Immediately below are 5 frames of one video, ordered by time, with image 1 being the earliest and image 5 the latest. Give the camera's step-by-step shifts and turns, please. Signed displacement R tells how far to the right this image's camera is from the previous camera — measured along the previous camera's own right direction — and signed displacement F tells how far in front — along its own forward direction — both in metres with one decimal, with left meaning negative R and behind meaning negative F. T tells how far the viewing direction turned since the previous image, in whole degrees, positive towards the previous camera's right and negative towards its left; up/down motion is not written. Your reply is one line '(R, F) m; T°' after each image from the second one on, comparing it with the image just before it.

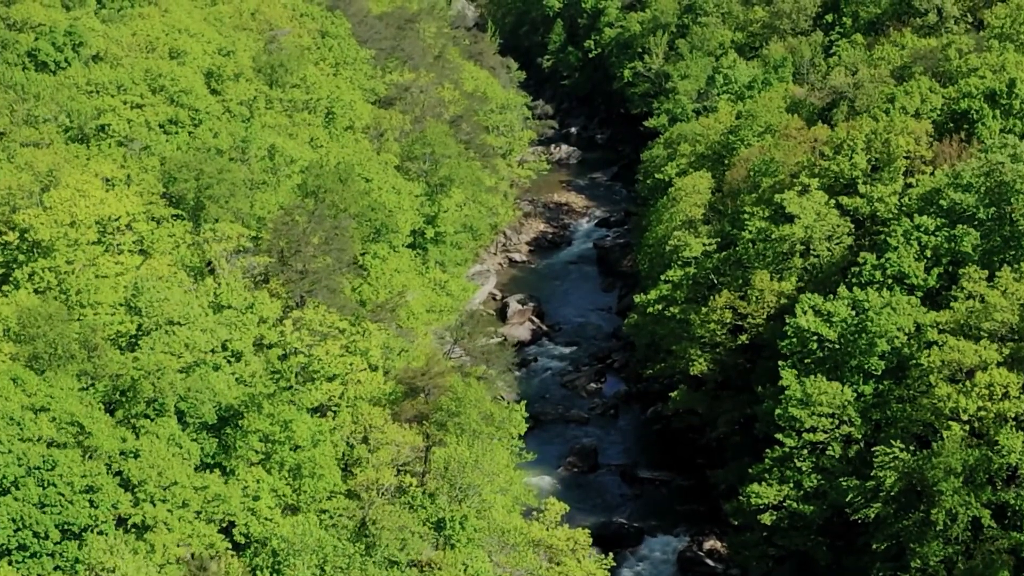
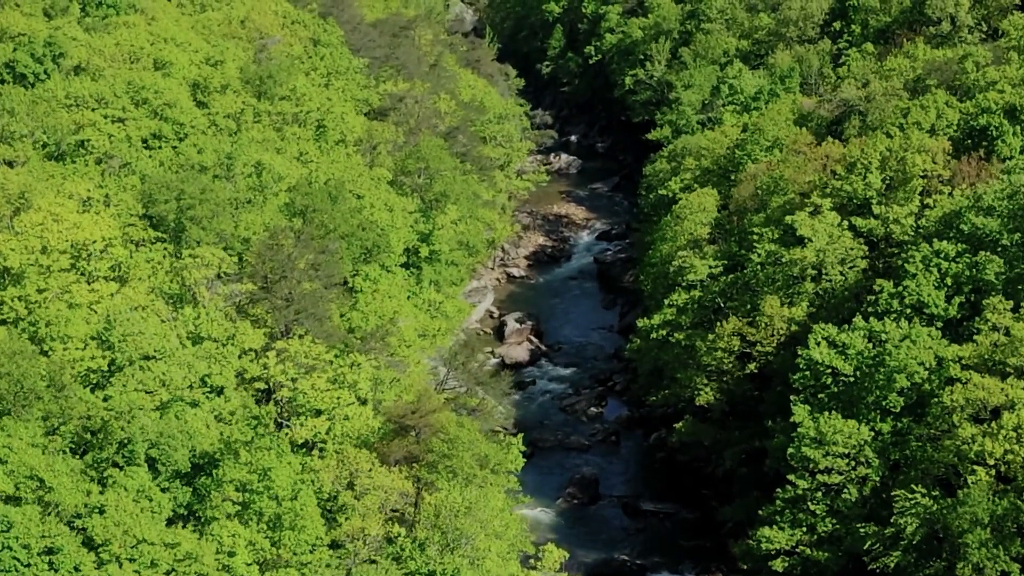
(+0.2, +2.3) m; 0°
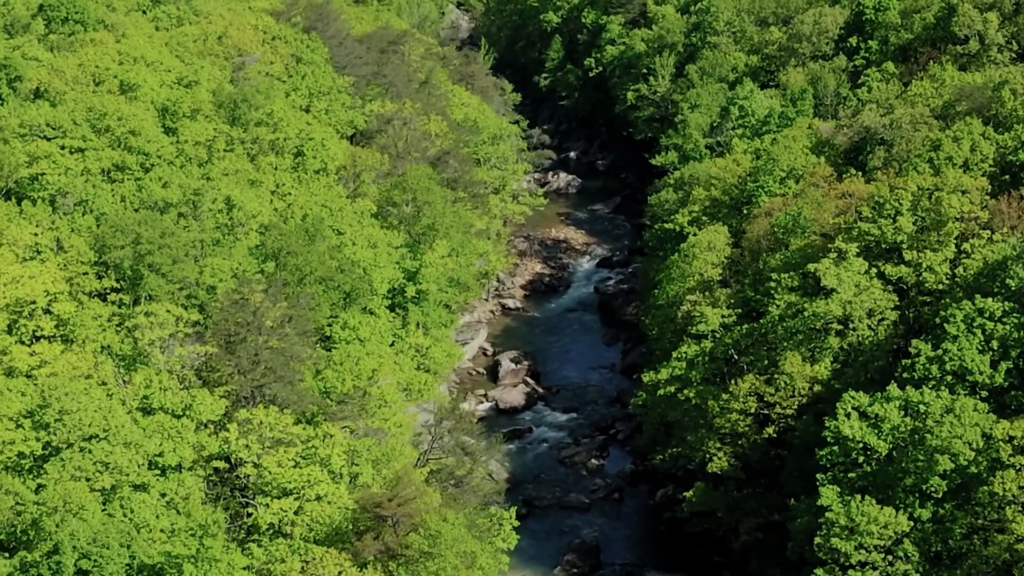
(+0.3, +4.5) m; 0°
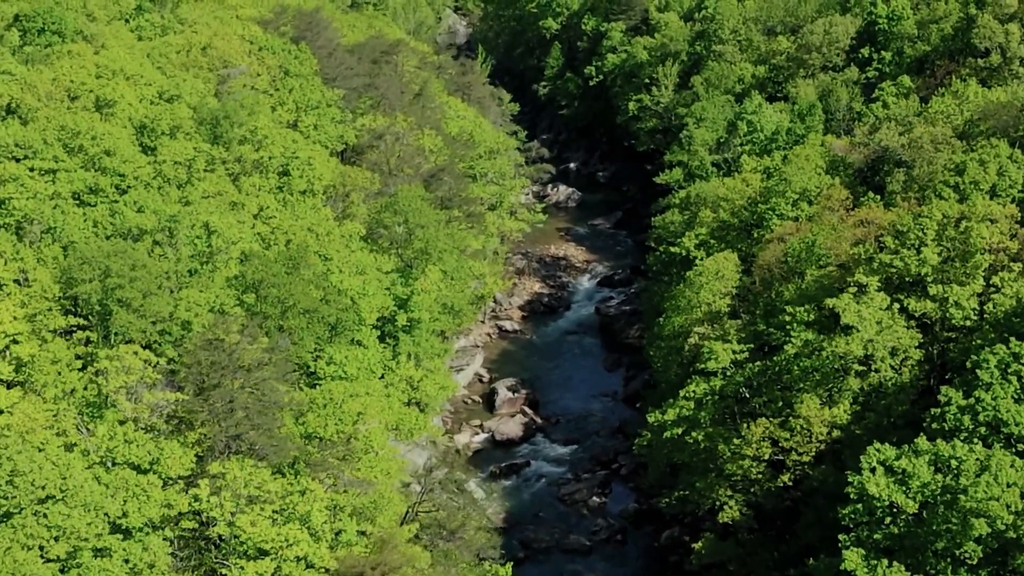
(+0.2, +2.9) m; 0°
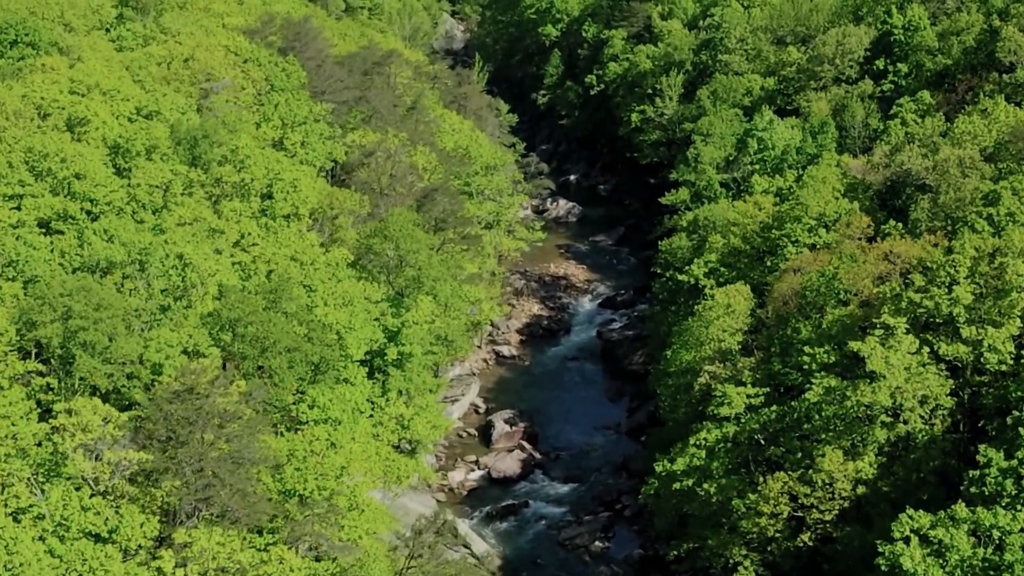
(+0.1, +3.1) m; 0°
